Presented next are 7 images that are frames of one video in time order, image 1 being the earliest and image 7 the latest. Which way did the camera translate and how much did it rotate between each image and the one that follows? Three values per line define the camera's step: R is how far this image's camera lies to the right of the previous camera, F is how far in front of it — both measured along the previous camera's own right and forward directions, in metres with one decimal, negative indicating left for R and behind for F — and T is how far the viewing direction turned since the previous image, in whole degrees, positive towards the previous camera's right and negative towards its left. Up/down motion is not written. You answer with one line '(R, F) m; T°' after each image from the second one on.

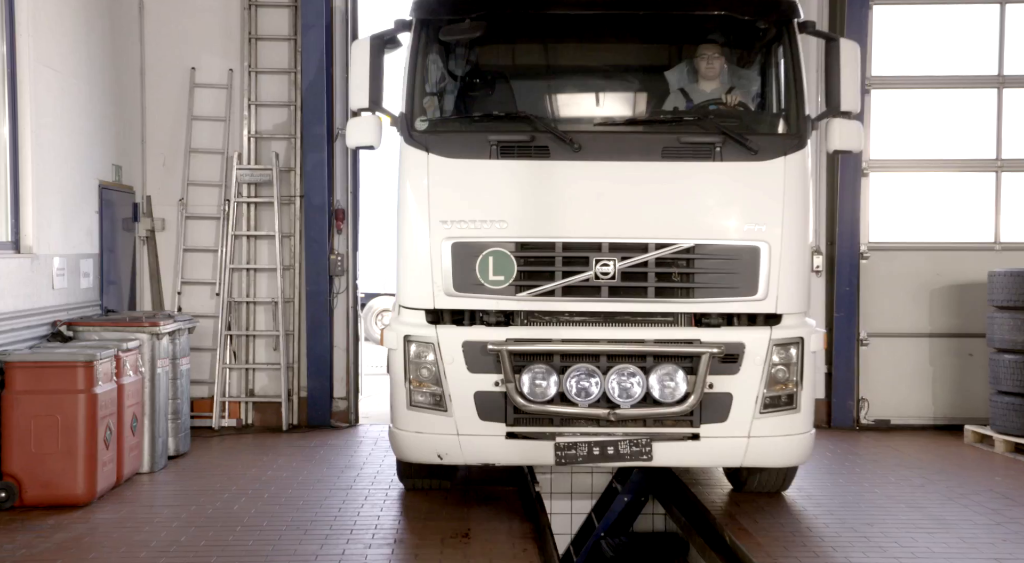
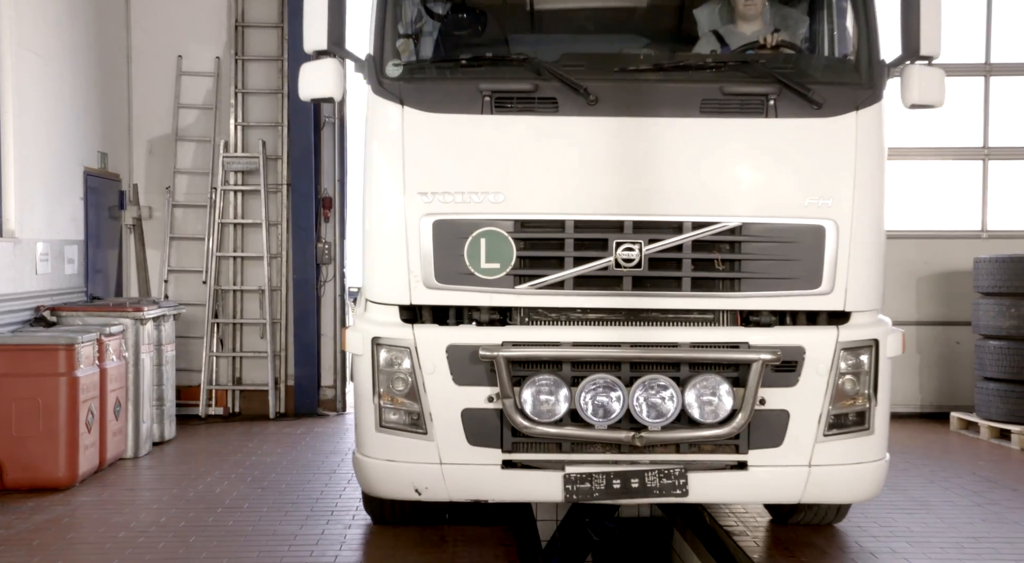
(0.0, +1.2) m; +1°
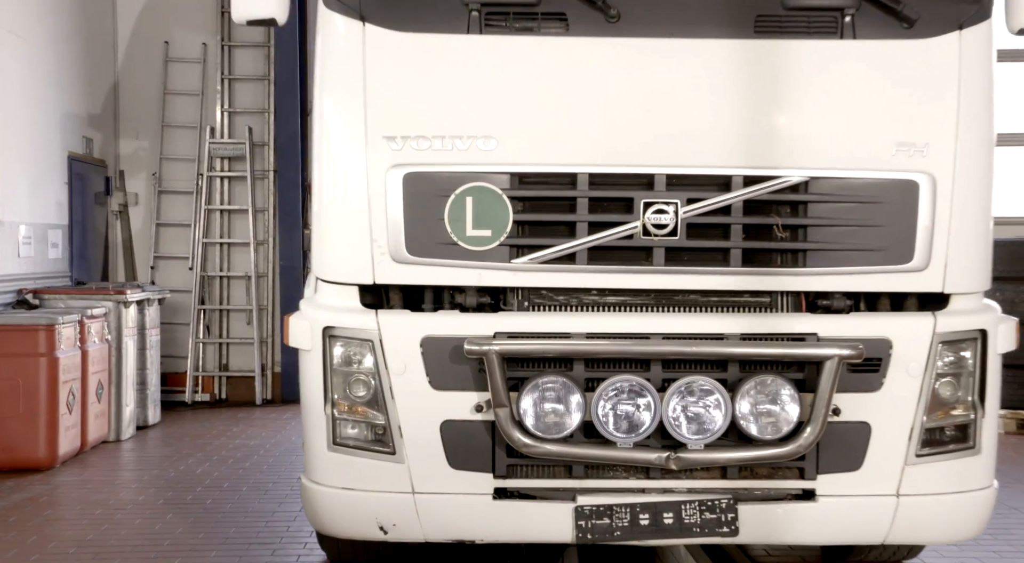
(0.0, +1.1) m; +1°
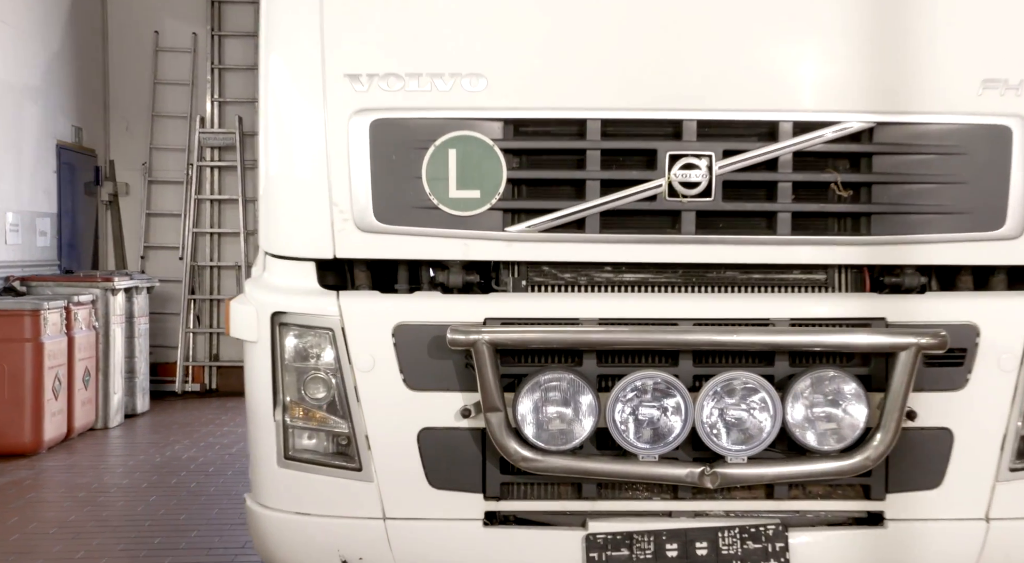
(0.0, +0.7) m; +1°
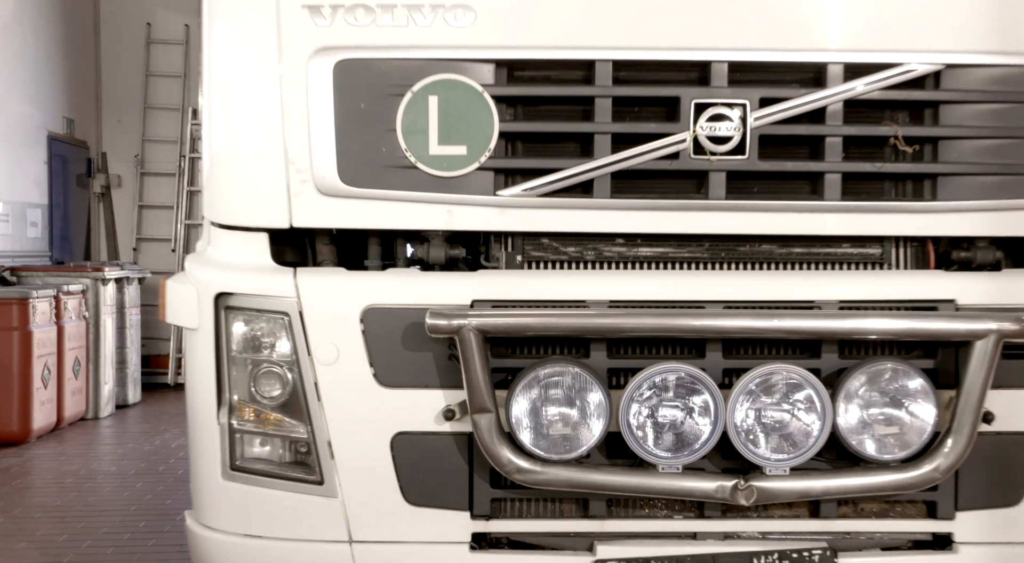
(0.0, +0.5) m; 0°
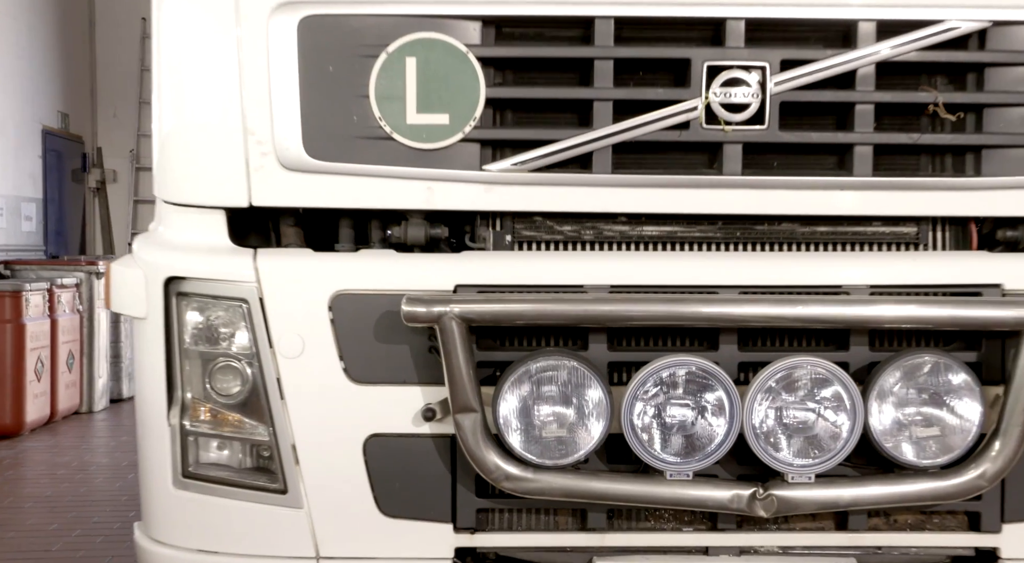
(0.0, +0.3) m; 0°
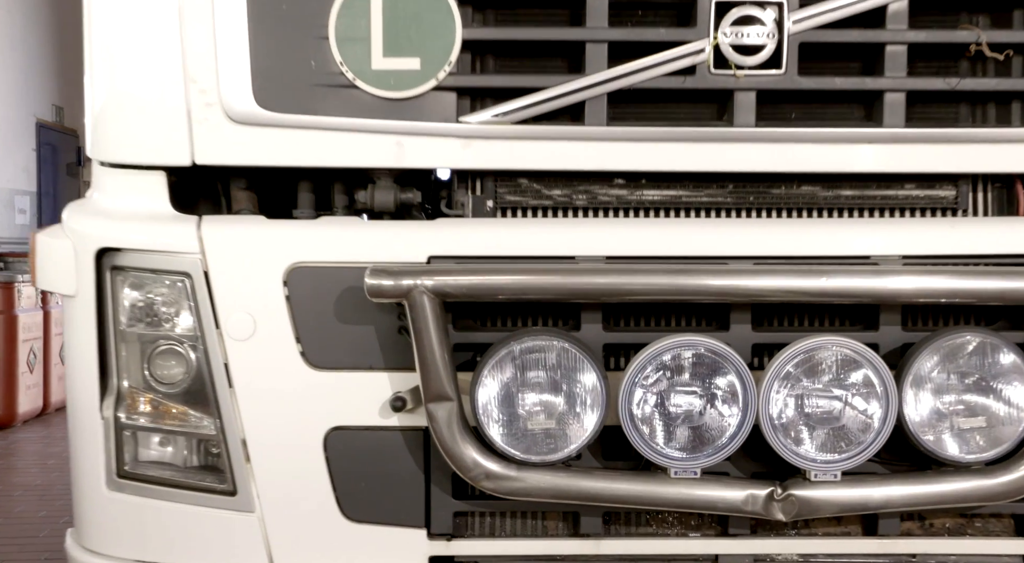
(0.0, +0.3) m; 0°
